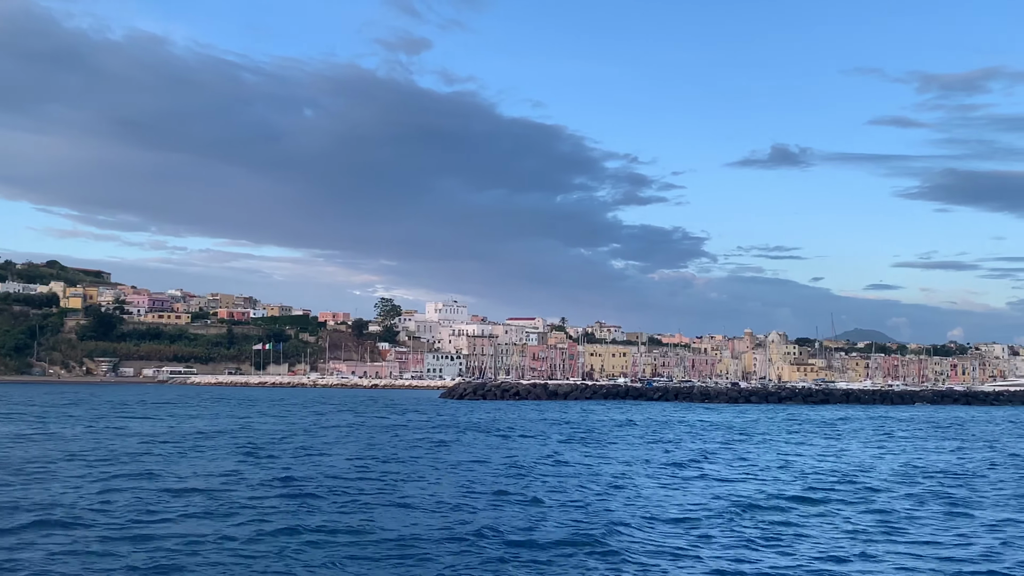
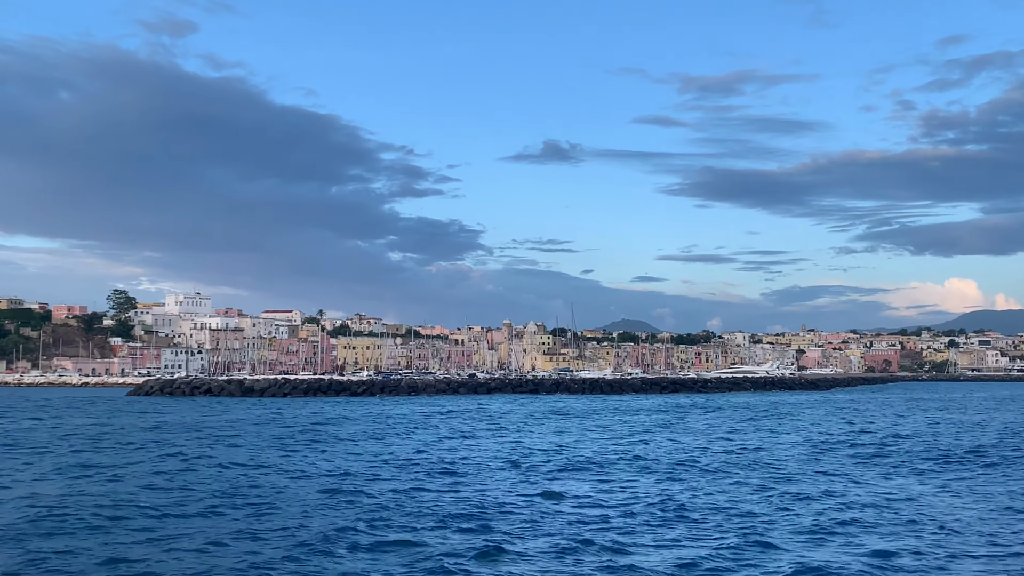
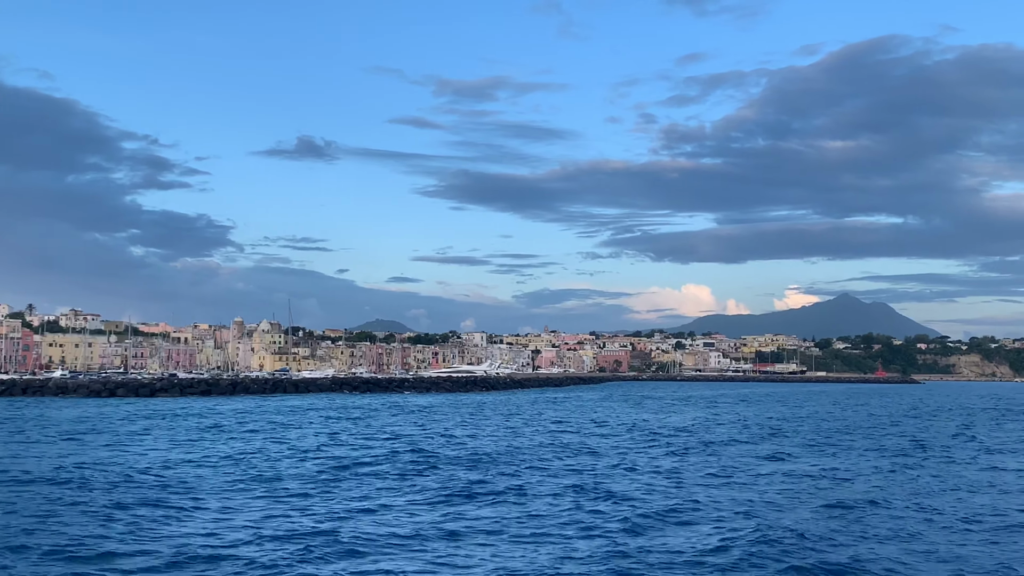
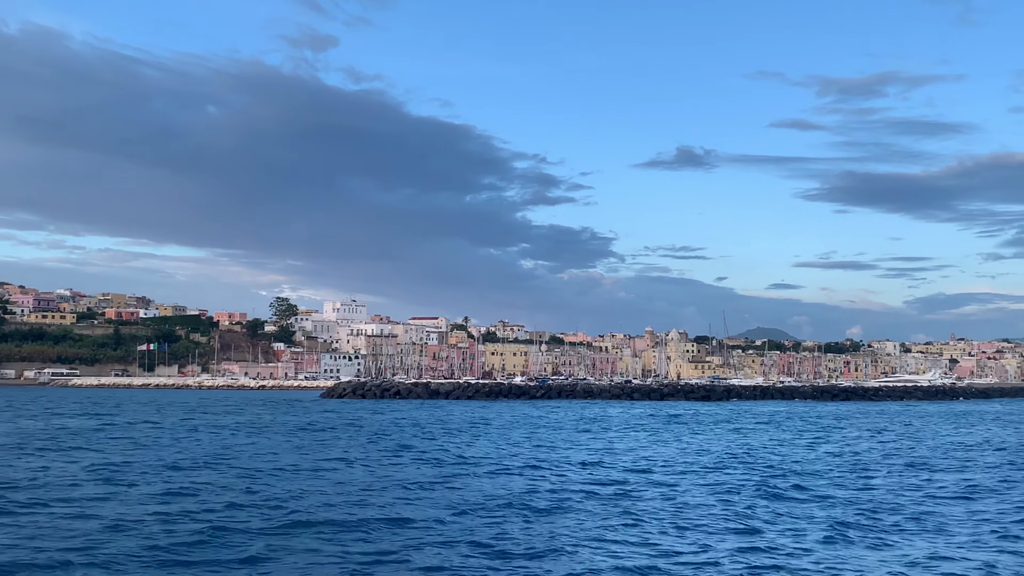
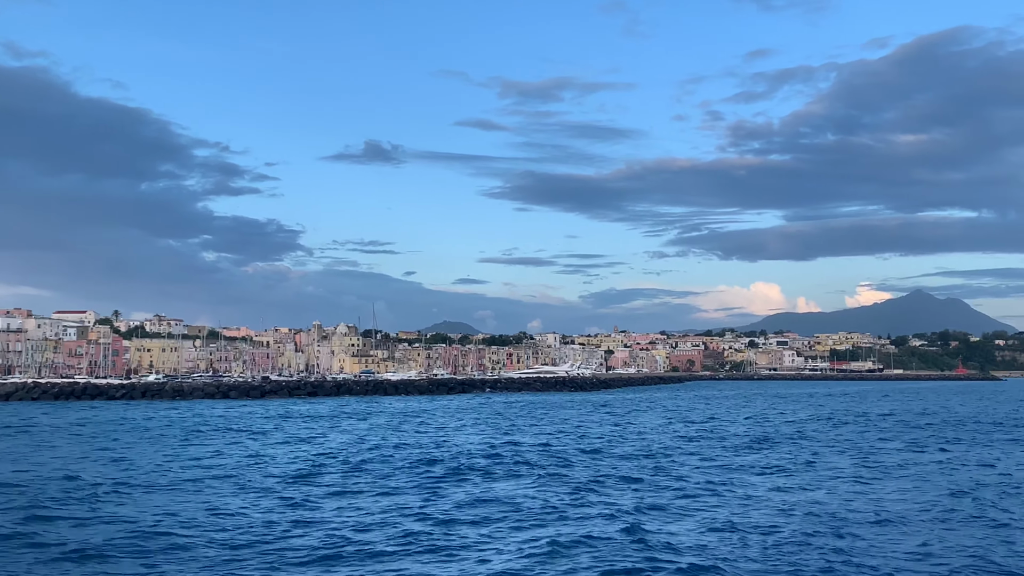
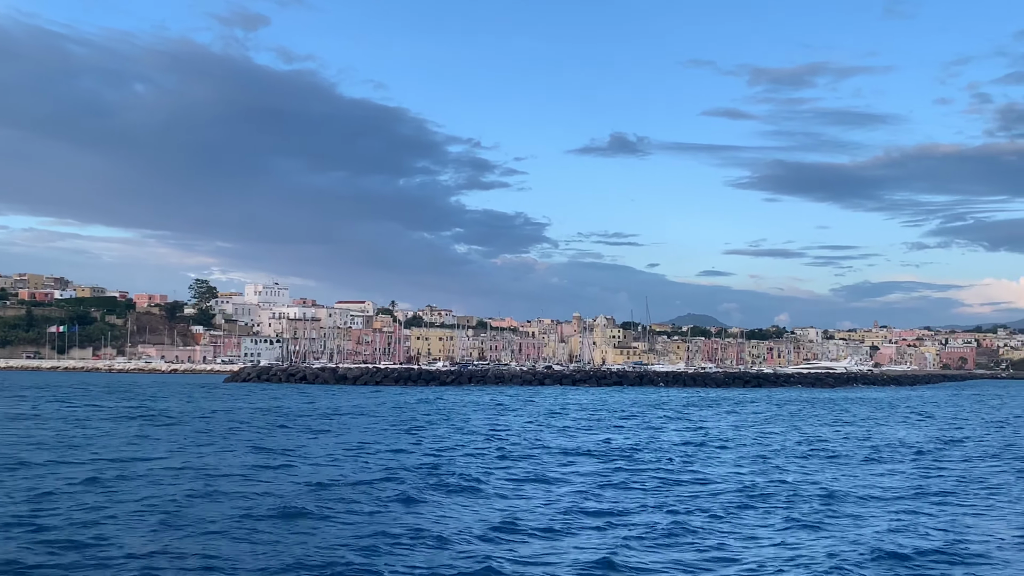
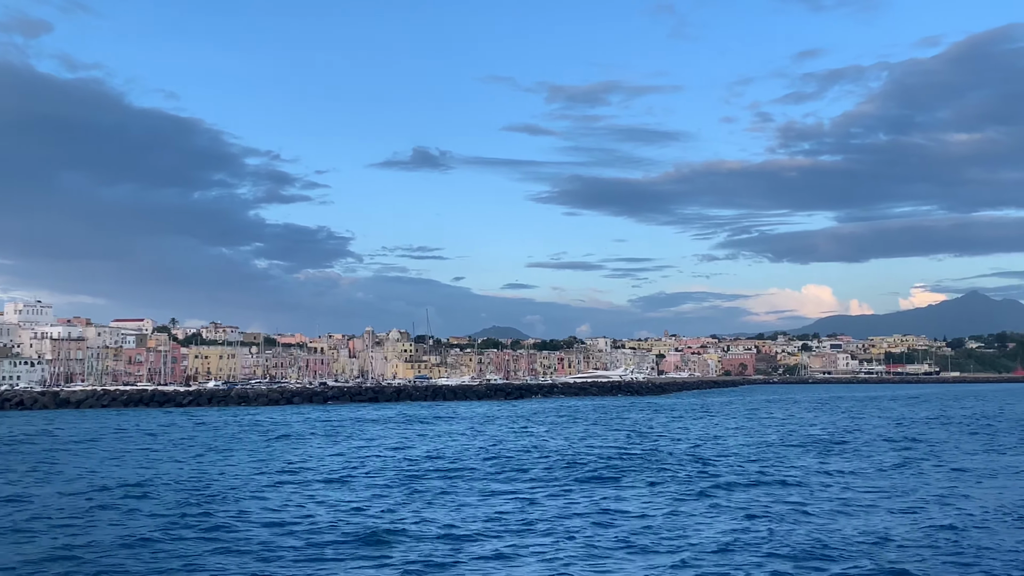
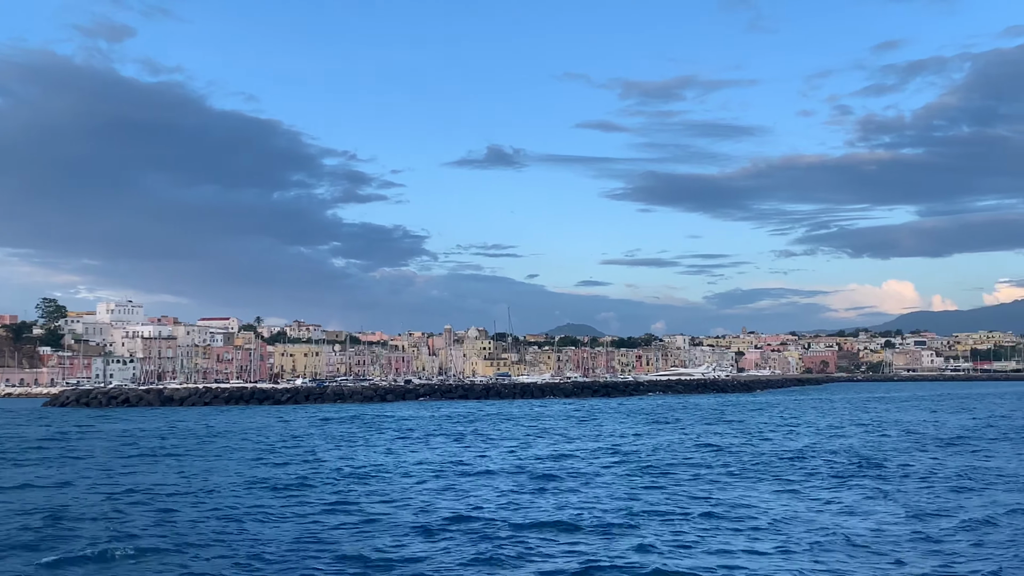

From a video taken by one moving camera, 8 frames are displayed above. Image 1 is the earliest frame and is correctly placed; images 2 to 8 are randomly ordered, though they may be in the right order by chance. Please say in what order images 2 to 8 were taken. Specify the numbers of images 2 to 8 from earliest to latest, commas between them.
4, 6, 2, 8, 7, 5, 3
